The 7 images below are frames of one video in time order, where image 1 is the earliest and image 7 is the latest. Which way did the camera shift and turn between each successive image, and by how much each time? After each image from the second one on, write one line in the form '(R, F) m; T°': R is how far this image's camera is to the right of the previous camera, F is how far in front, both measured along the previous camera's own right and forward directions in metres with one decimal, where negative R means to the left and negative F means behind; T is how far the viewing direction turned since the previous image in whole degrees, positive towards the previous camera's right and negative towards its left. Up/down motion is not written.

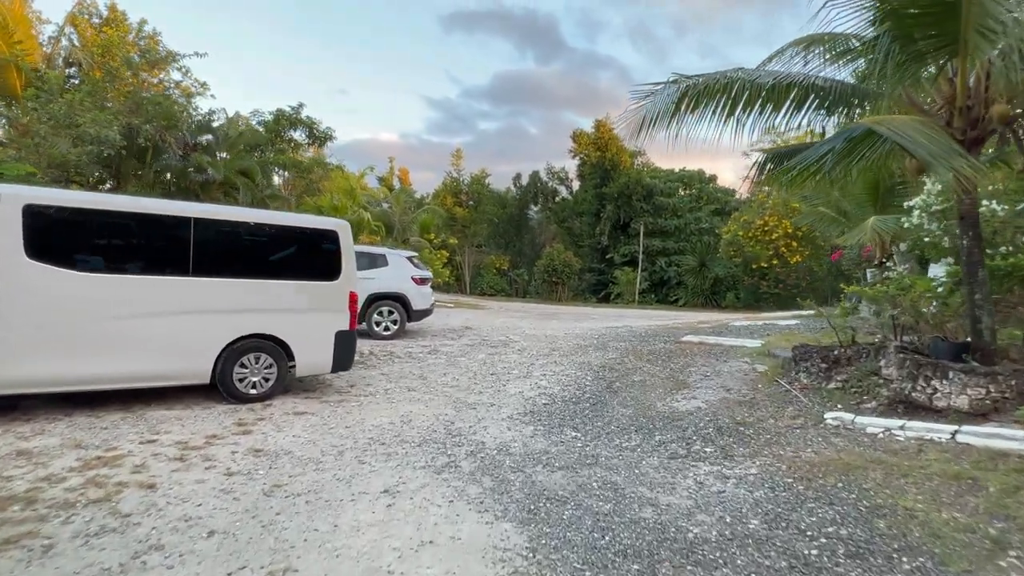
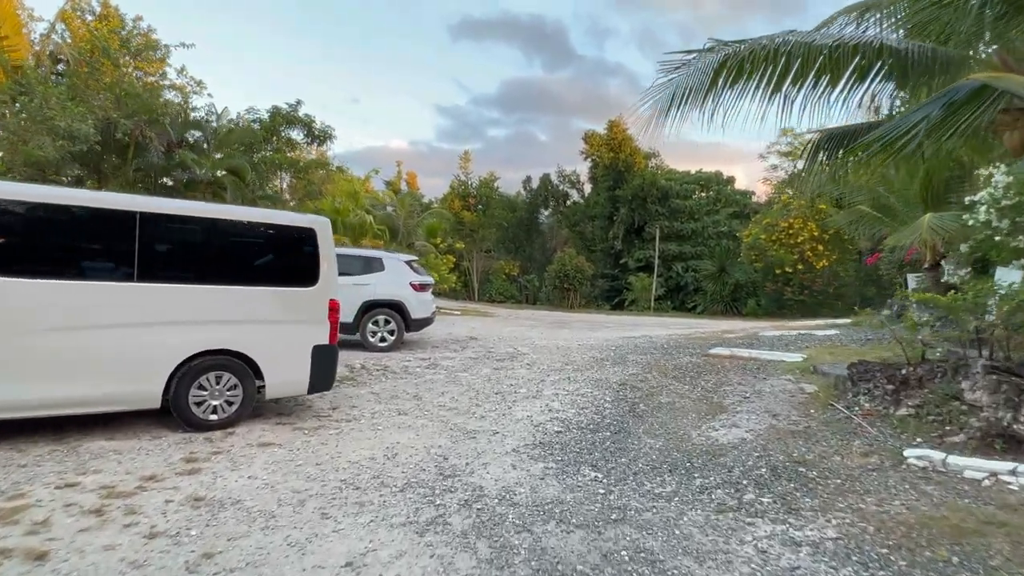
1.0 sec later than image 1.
(0.0, +1.0) m; -1°
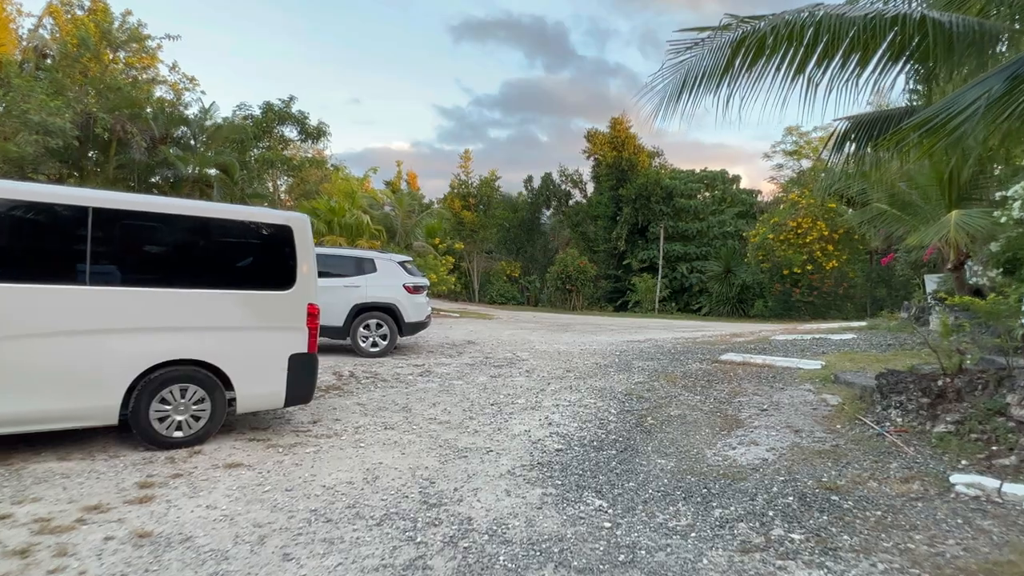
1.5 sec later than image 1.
(+0.1, +0.5) m; 0°
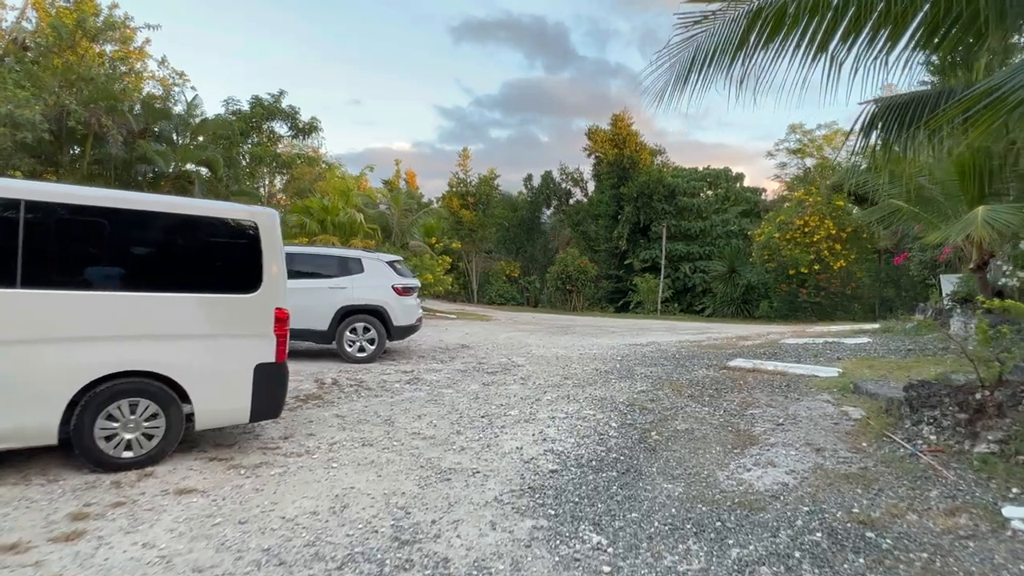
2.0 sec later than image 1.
(+0.1, +0.5) m; 0°
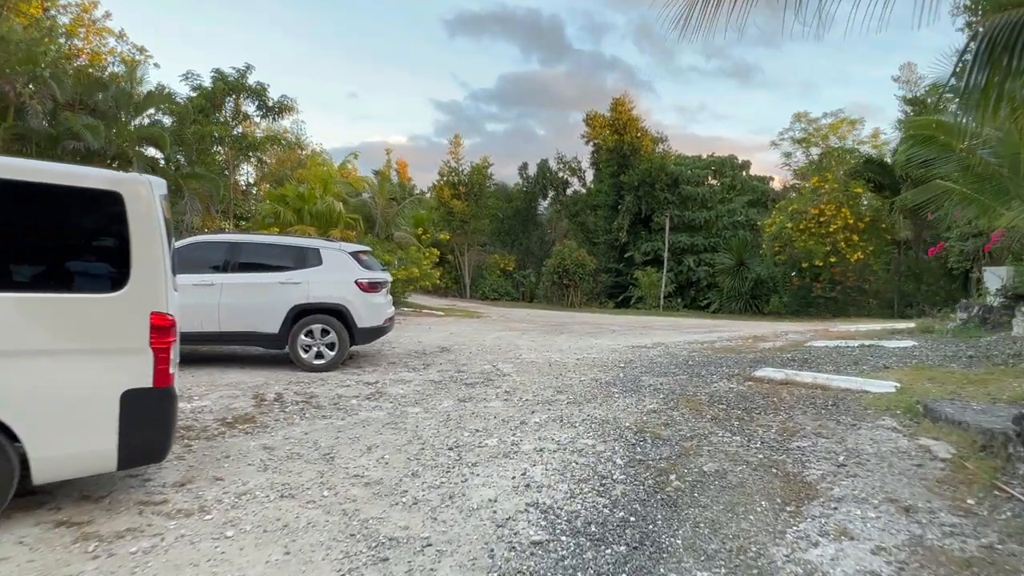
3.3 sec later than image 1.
(+0.2, +1.4) m; 0°
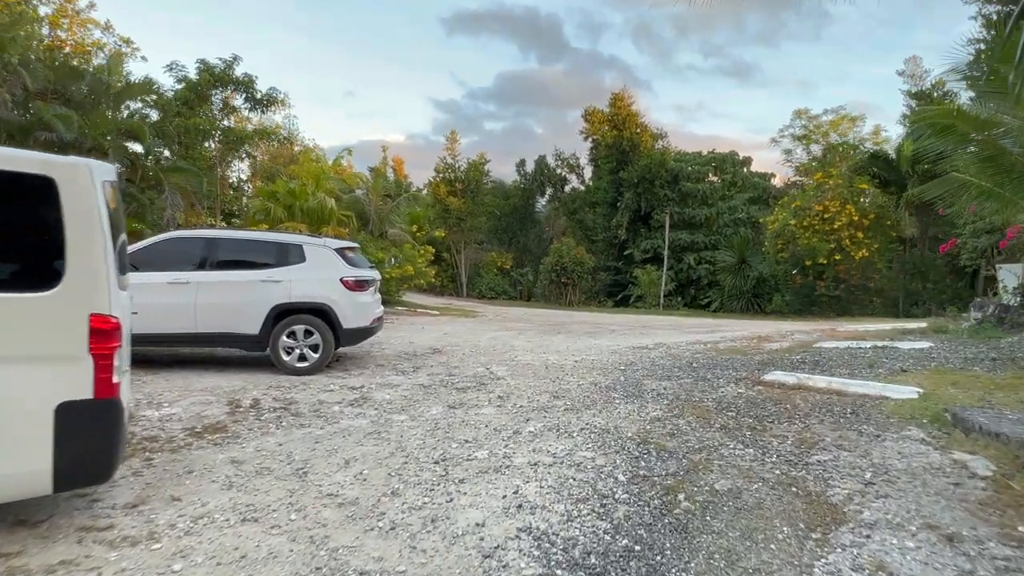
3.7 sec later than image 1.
(+0.1, +0.4) m; 0°
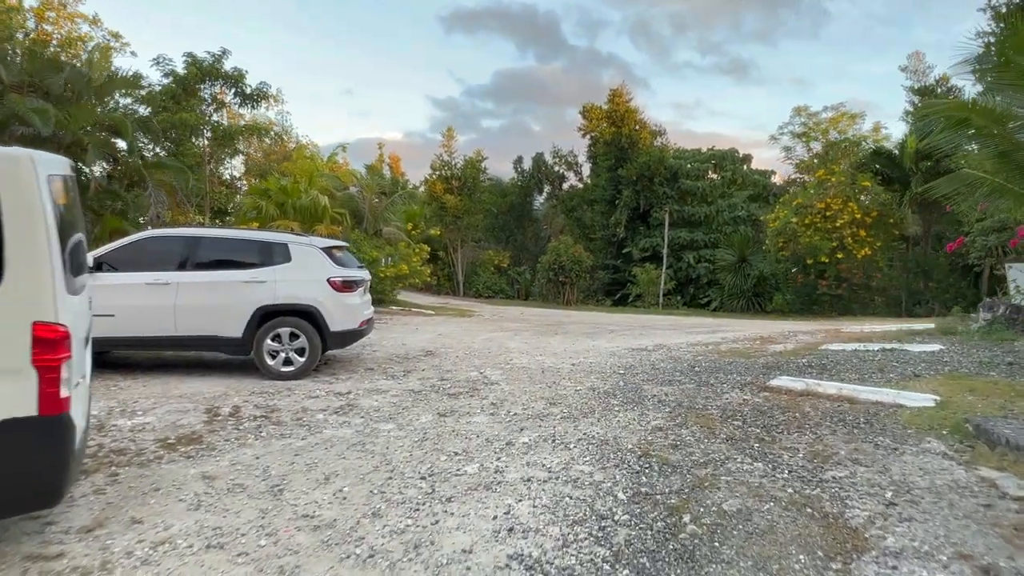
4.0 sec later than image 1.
(0.0, +0.3) m; 0°
